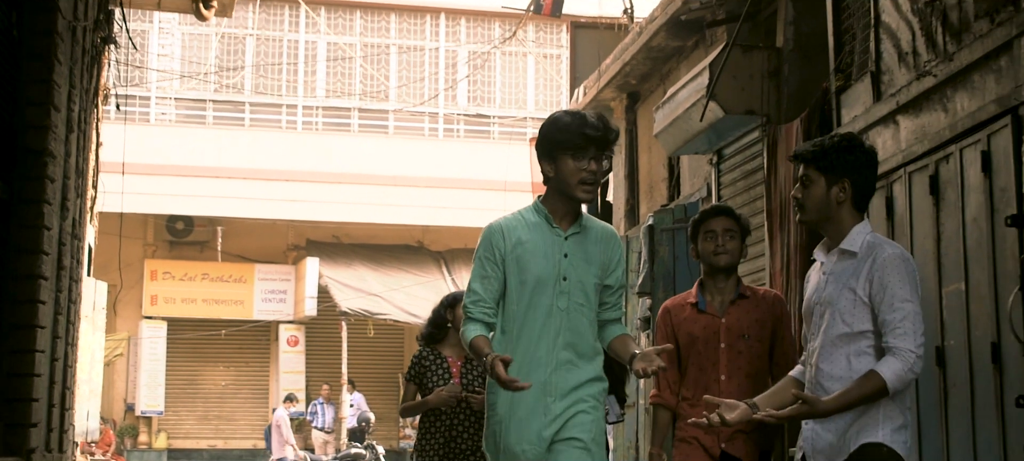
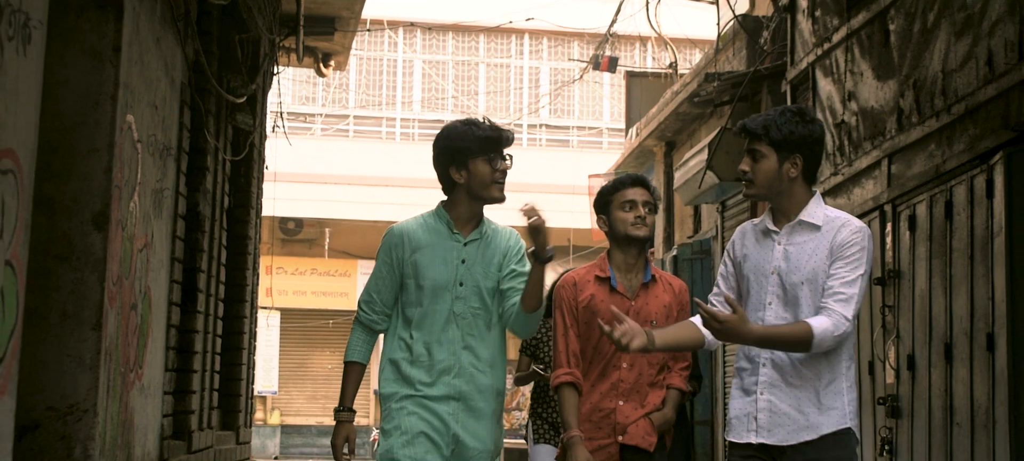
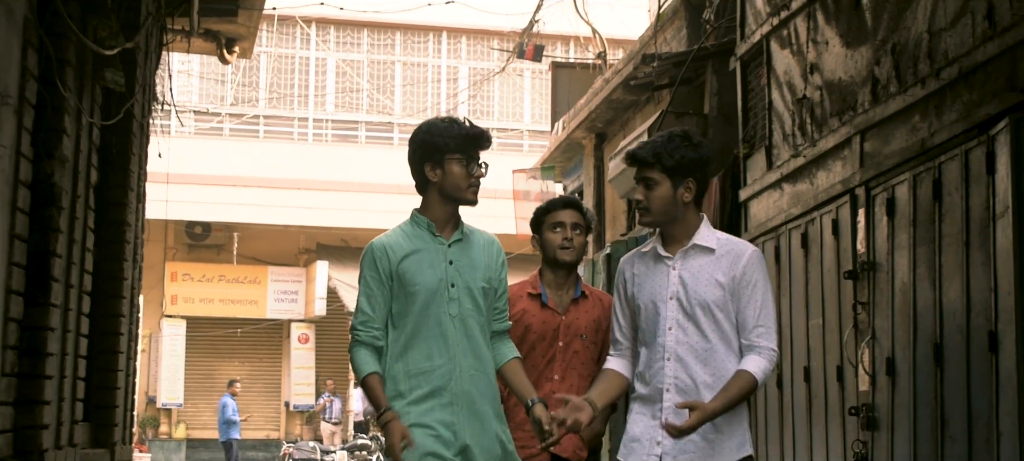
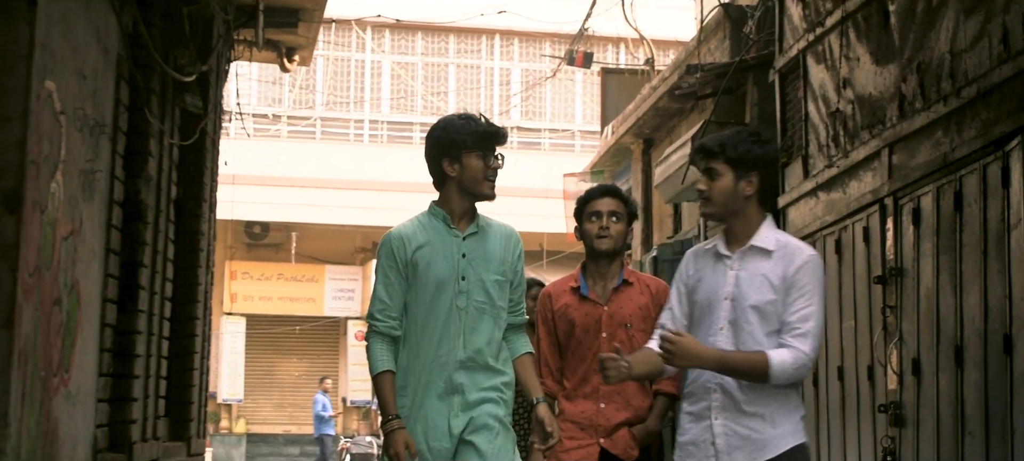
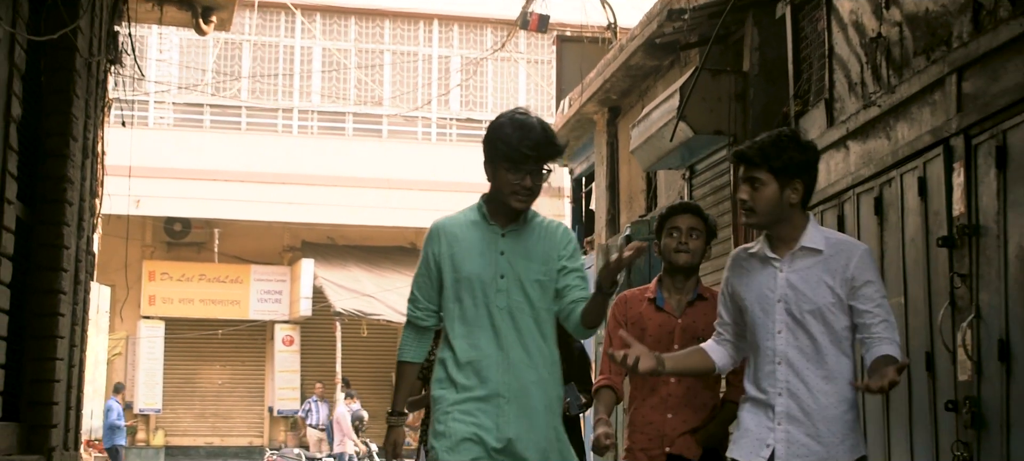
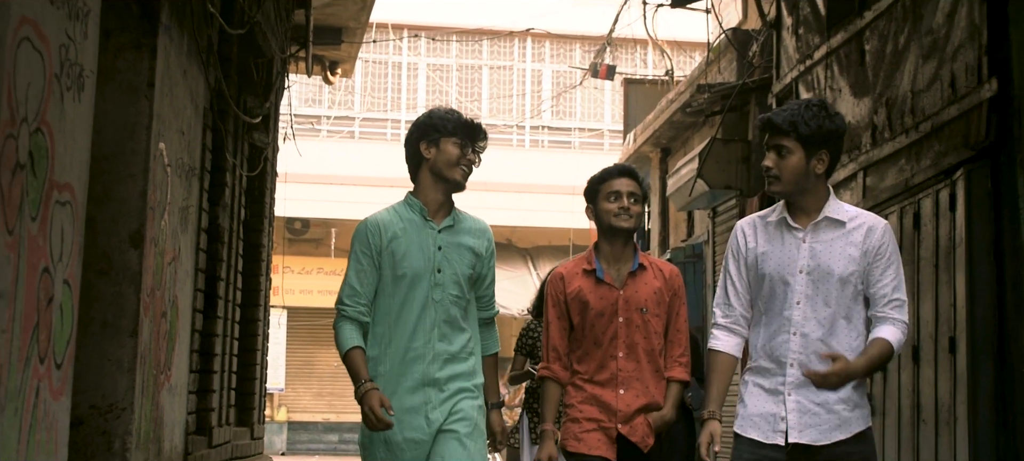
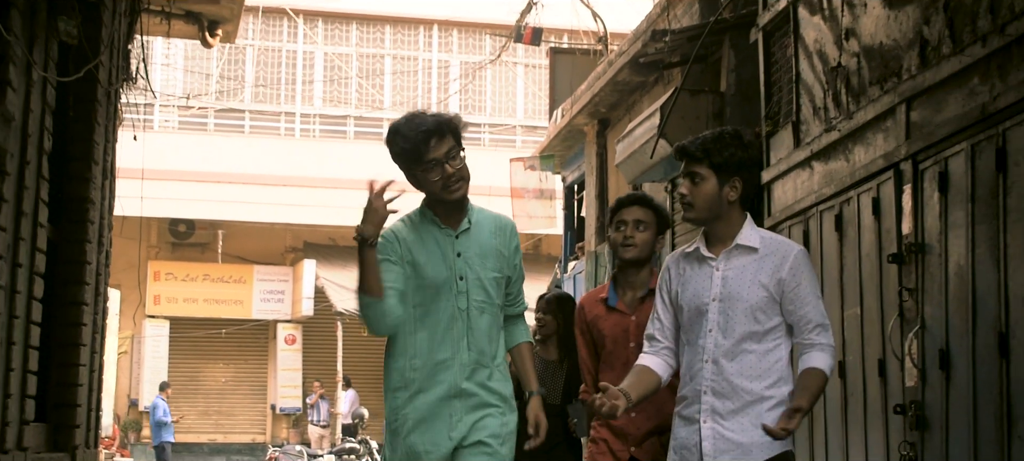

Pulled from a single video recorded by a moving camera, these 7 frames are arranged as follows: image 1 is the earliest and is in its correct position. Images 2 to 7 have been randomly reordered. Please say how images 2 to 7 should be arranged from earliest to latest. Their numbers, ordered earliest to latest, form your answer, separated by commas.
5, 7, 3, 4, 2, 6
